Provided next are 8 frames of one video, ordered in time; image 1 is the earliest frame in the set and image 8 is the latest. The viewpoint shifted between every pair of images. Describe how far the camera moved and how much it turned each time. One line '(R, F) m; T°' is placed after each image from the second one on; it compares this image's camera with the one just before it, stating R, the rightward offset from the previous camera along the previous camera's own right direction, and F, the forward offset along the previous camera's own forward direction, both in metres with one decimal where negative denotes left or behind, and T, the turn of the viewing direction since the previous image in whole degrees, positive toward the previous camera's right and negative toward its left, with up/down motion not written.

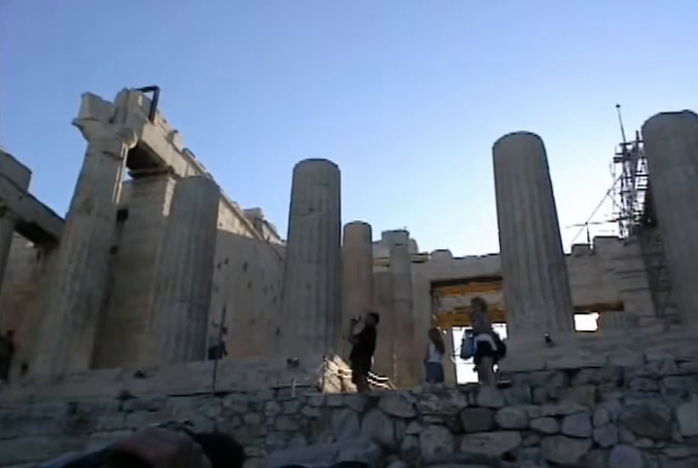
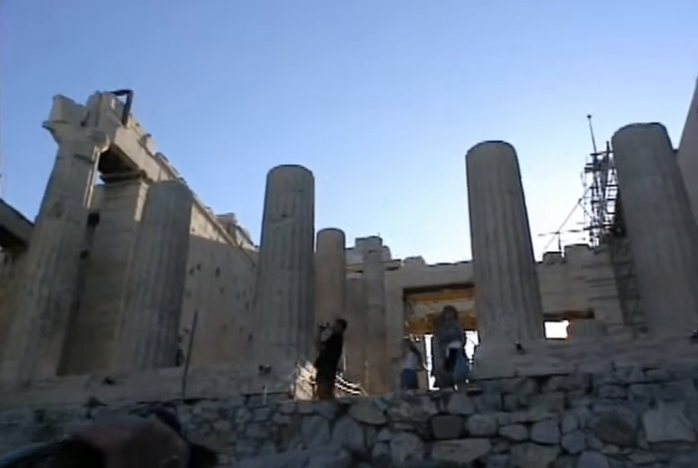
(+0.2, 0.0) m; +2°
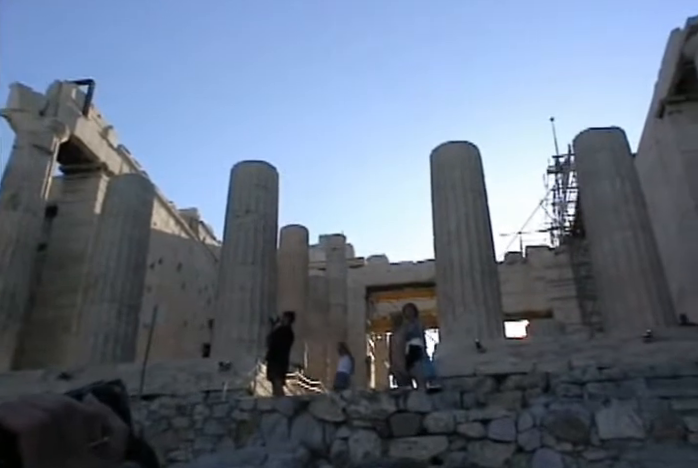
(+0.3, 0.0) m; +2°
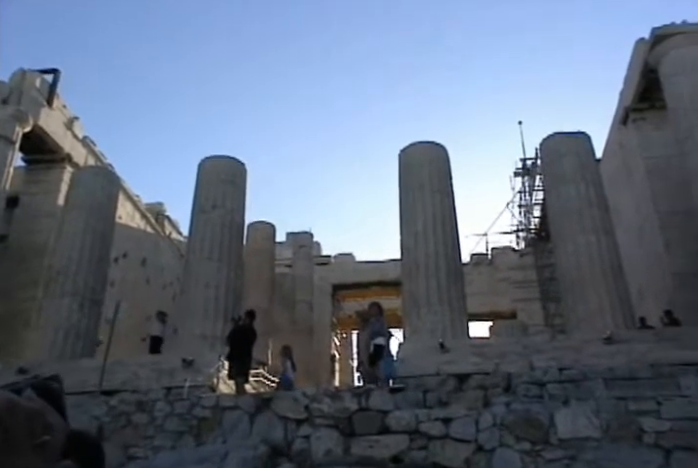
(+0.3, 0.0) m; +2°
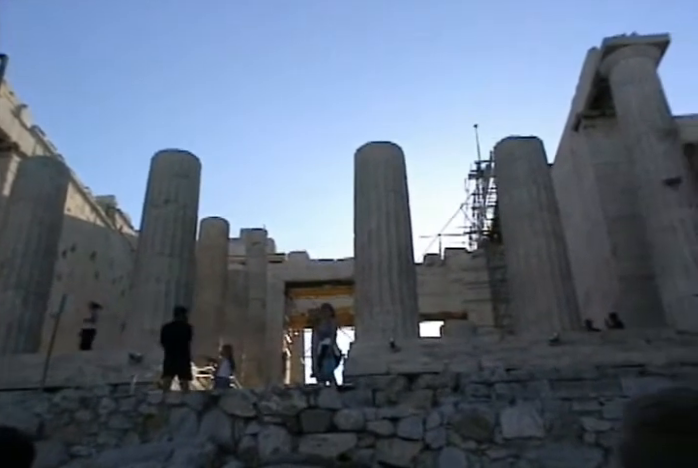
(+0.4, 0.0) m; +3°
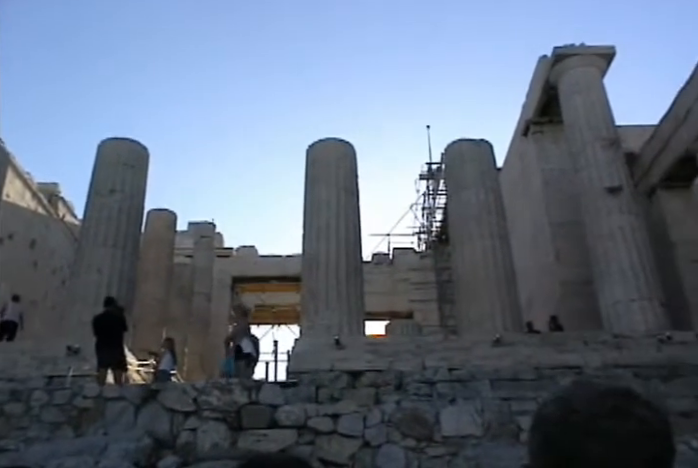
(+0.4, 0.0) m; +3°
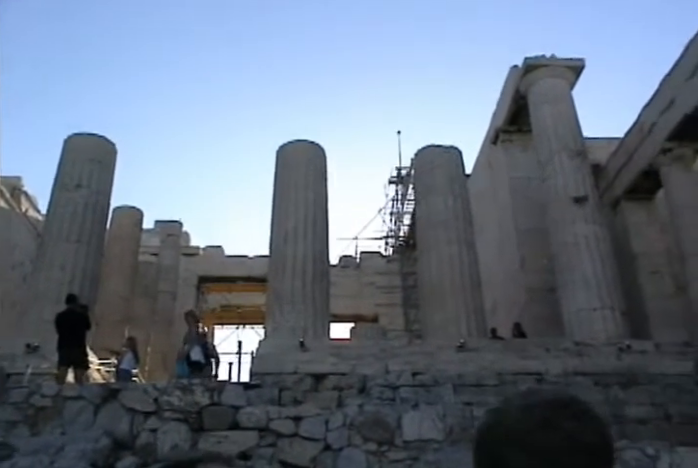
(+0.3, 0.0) m; +2°
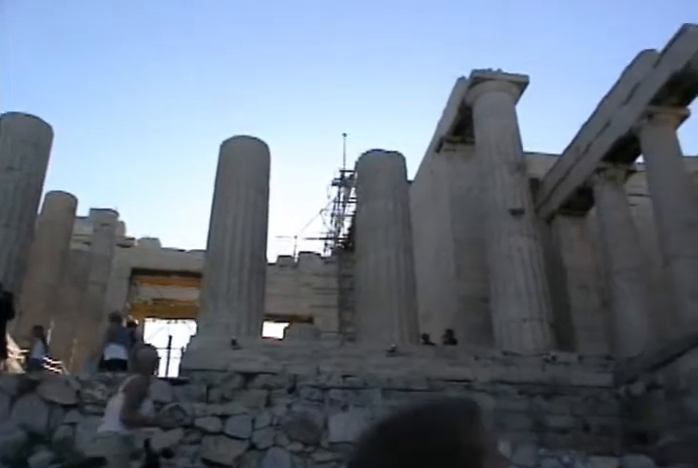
(+0.5, 0.0) m; +4°
